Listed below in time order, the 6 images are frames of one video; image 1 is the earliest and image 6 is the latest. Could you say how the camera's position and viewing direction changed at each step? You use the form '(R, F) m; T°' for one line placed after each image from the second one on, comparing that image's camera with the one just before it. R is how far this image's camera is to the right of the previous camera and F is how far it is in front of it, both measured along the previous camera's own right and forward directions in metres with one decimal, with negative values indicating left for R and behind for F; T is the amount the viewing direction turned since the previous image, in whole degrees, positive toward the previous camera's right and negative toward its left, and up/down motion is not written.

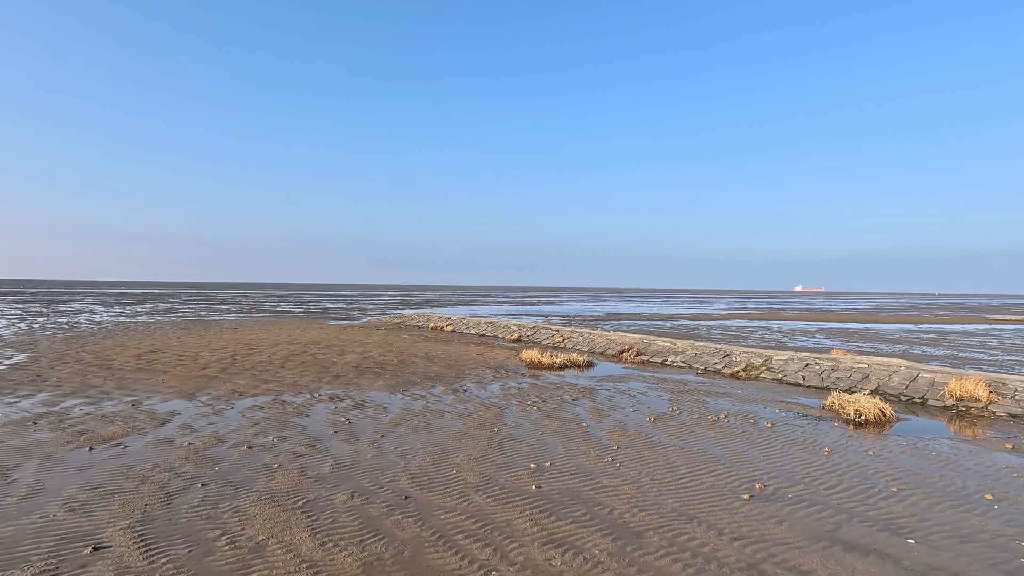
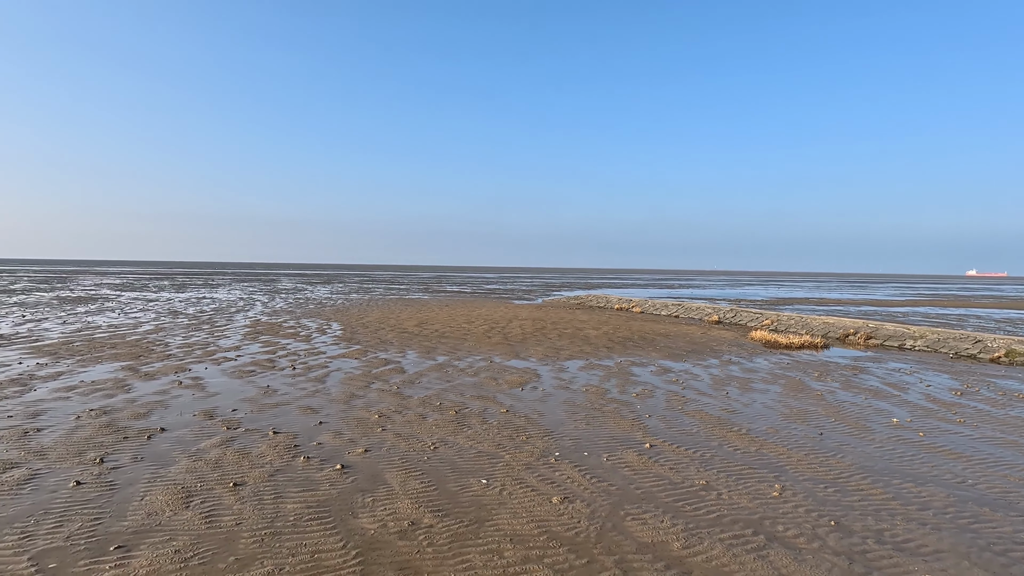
(-4.0, -2.7) m; -12°
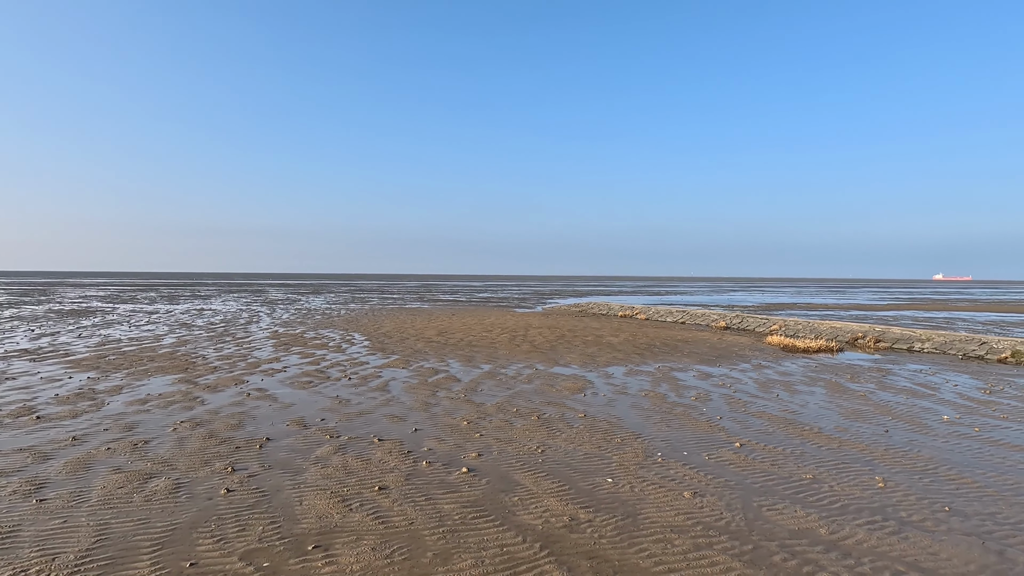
(-1.7, -0.4) m; +2°
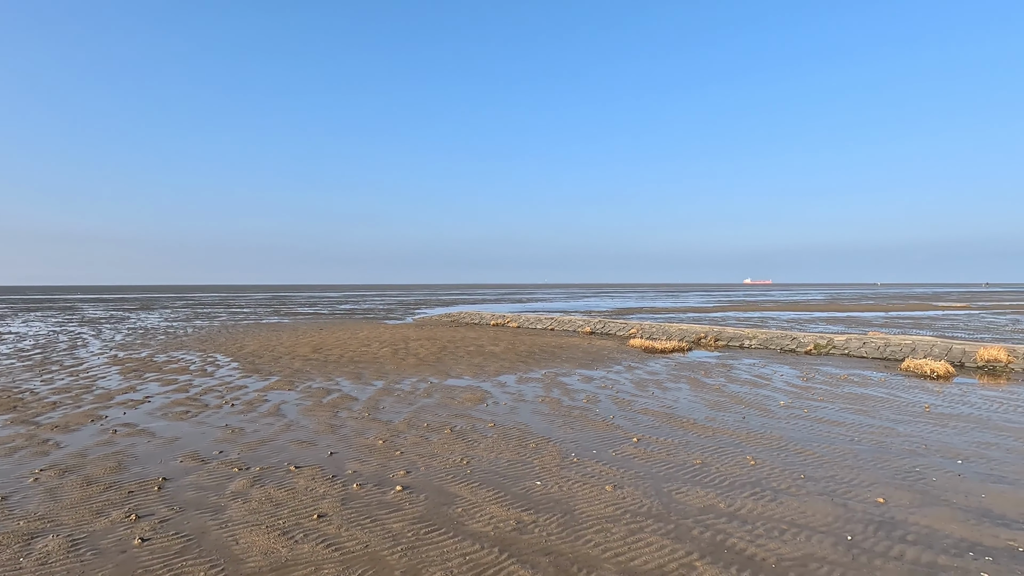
(-0.9, -0.3) m; +15°
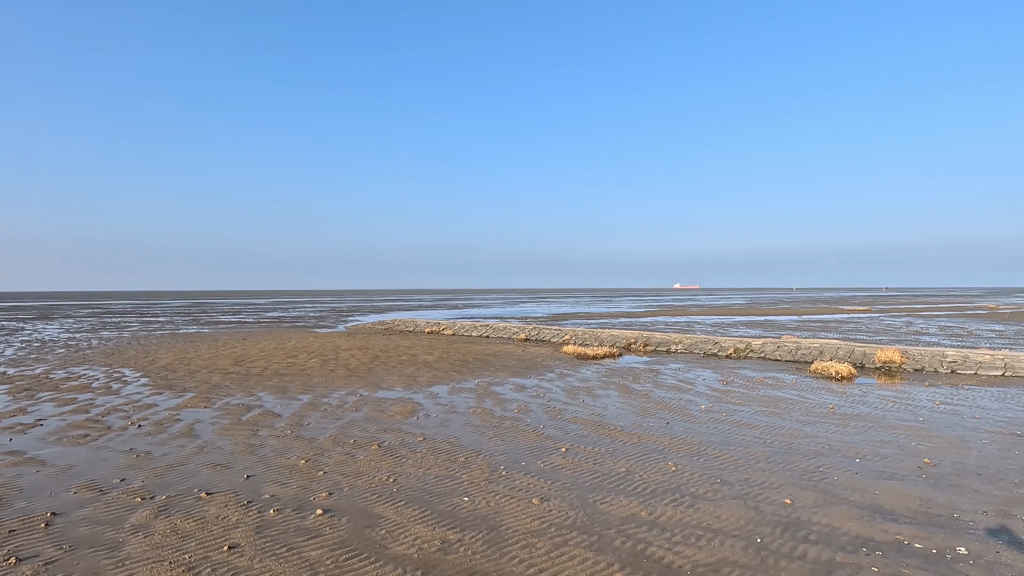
(+0.1, 0.0) m; +7°
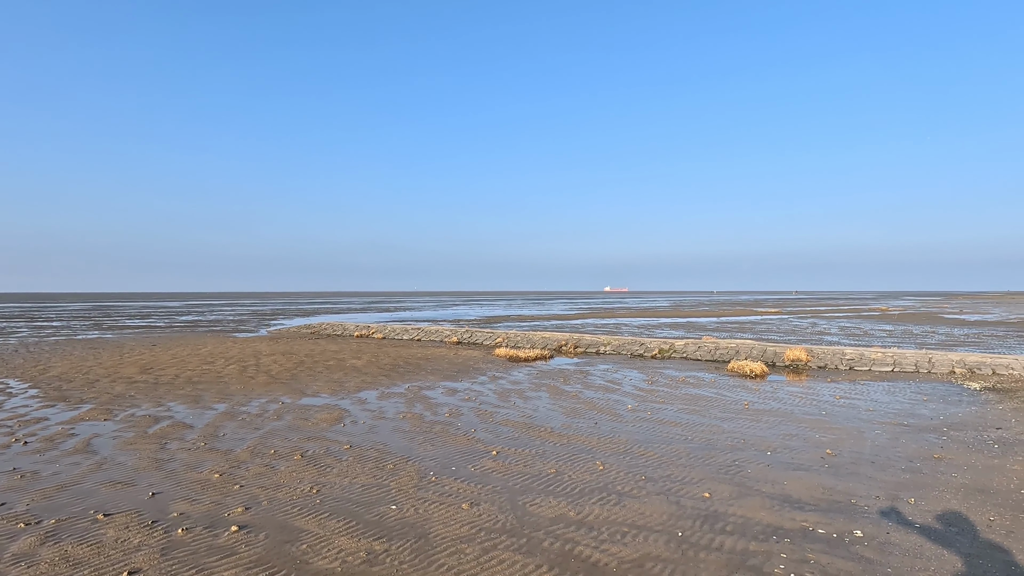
(0.0, 0.0) m; +7°
